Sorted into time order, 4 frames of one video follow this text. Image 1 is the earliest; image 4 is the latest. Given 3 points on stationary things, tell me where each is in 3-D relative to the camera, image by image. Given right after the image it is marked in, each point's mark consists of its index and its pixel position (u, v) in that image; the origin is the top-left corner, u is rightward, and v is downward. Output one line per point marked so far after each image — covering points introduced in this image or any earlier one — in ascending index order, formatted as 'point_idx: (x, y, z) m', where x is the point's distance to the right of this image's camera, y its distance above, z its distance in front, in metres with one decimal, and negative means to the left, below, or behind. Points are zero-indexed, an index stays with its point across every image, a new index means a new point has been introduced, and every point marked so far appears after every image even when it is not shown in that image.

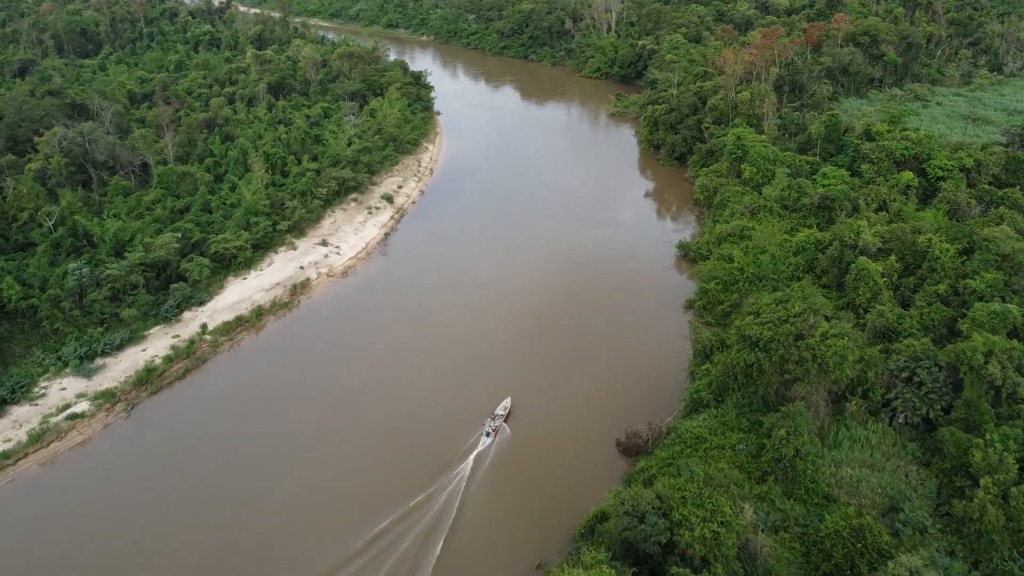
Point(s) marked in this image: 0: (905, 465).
0: (+8.6, -3.9, +17.7) m
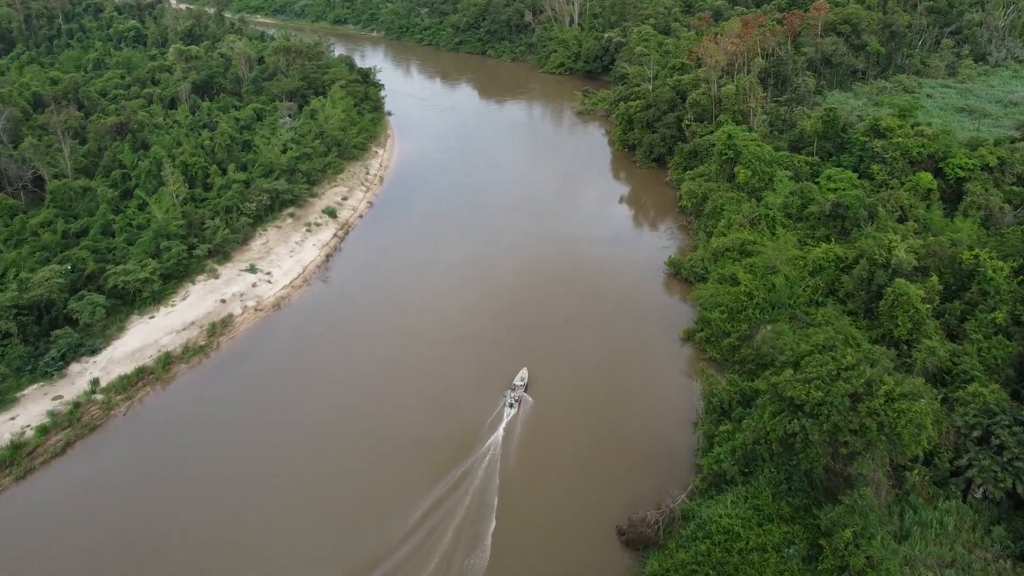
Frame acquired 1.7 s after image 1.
0: (+8.2, -4.6, +13.7) m
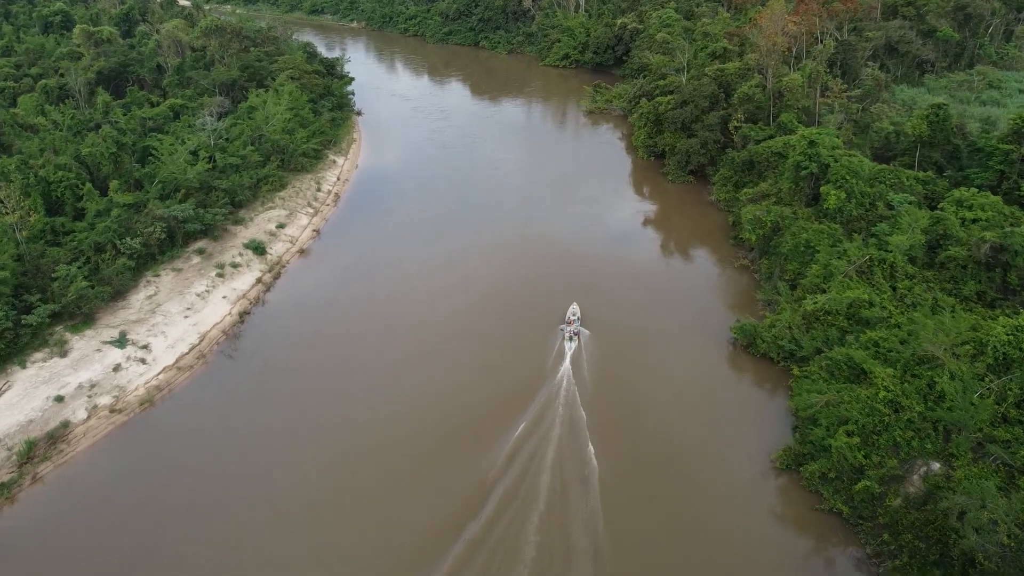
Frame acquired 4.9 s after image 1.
0: (+8.1, -6.3, +5.2) m
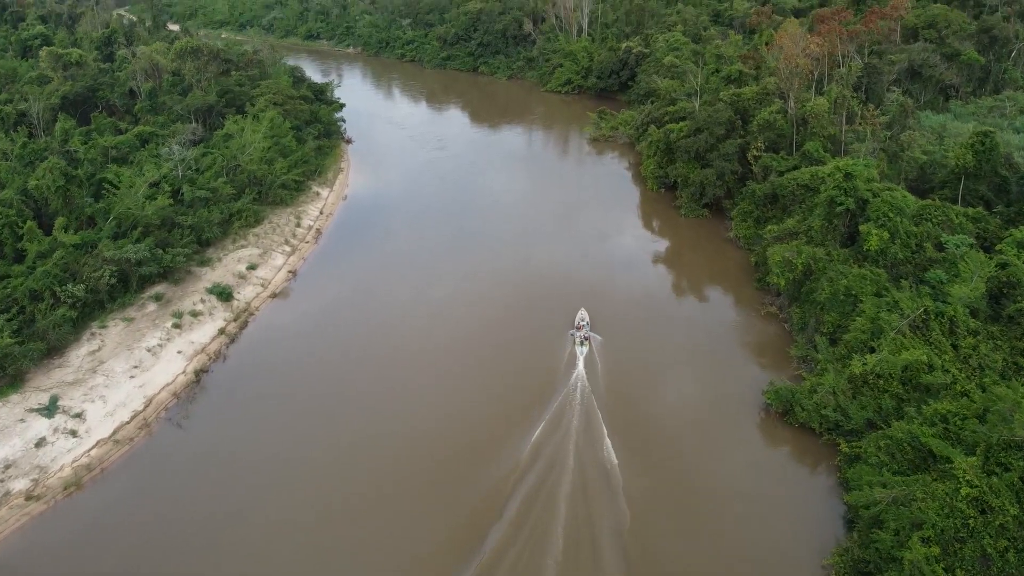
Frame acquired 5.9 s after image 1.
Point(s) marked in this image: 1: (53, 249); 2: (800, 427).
0: (+8.0, -7.0, +2.5) m
1: (-10.4, +0.9, +18.3) m
2: (+5.5, -2.6, +15.7) m
